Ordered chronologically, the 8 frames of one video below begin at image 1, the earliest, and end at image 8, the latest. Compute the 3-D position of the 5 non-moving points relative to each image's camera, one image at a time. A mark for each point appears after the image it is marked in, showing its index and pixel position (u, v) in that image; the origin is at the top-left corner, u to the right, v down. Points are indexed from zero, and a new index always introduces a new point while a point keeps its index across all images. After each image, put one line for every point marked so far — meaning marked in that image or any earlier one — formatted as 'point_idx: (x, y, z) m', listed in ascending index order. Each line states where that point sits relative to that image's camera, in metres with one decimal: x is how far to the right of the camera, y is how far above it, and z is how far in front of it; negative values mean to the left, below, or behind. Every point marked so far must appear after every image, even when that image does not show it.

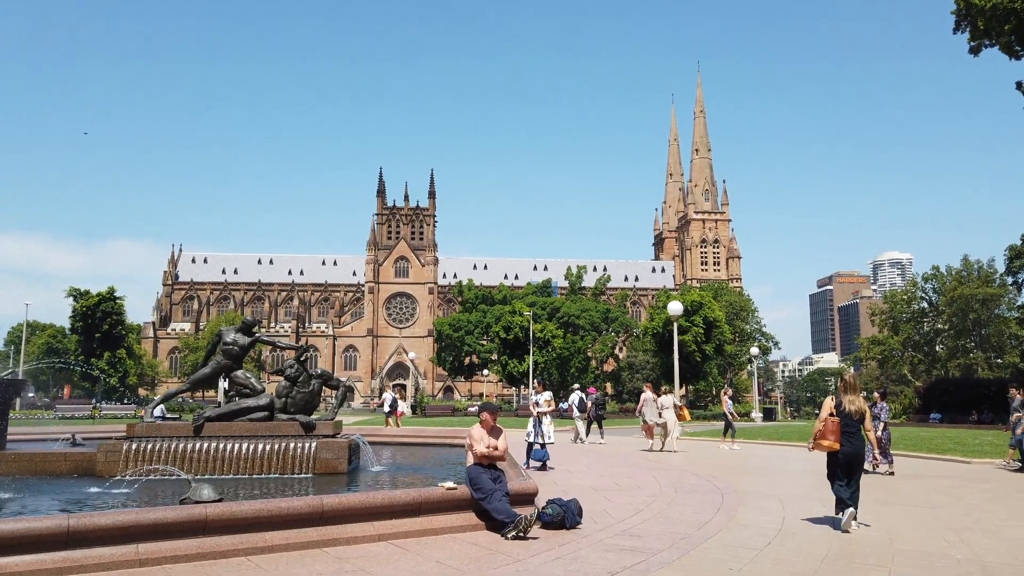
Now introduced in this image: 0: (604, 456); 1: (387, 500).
0: (+2.0, -3.7, +16.4) m
1: (-1.1, -1.9, +6.5) m
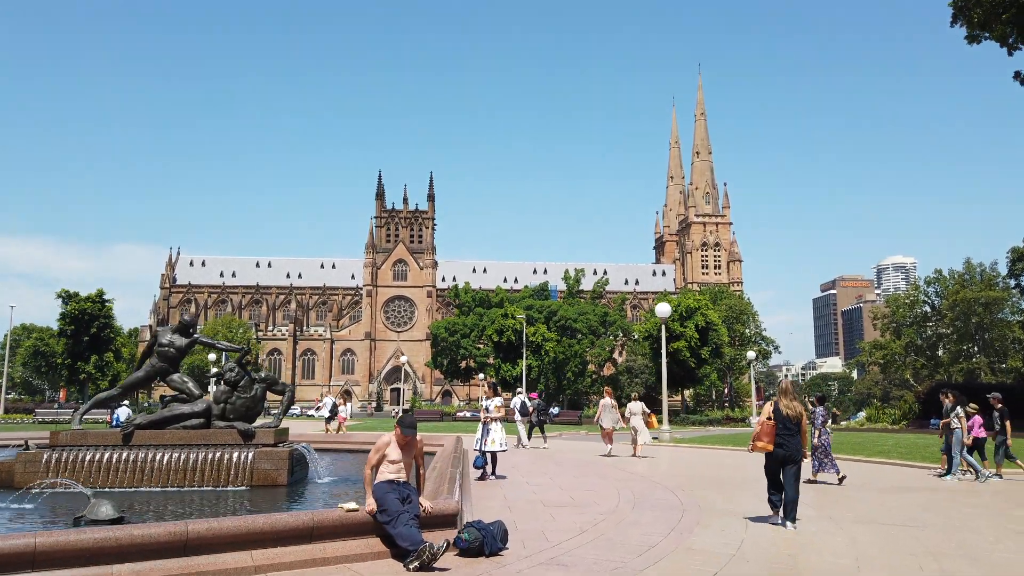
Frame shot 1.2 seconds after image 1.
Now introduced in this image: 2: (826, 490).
0: (+1.3, -3.7, +15.5) m
1: (-1.9, -1.8, +5.6) m
2: (+4.9, -3.2, +11.7) m
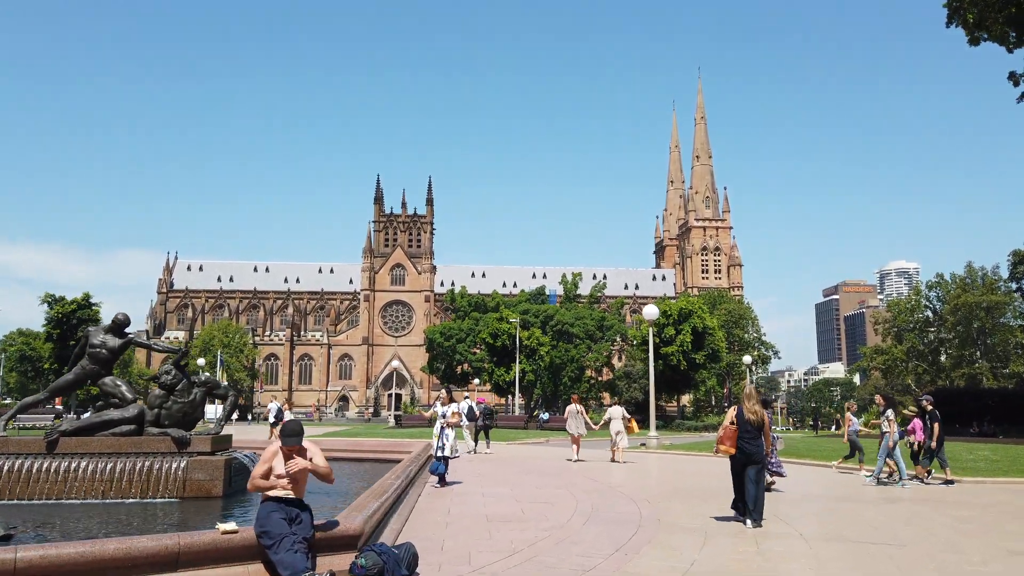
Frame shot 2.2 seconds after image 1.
0: (+0.7, -3.7, +14.7) m
1: (-2.5, -1.7, +4.8) m
2: (+4.2, -3.2, +10.9) m
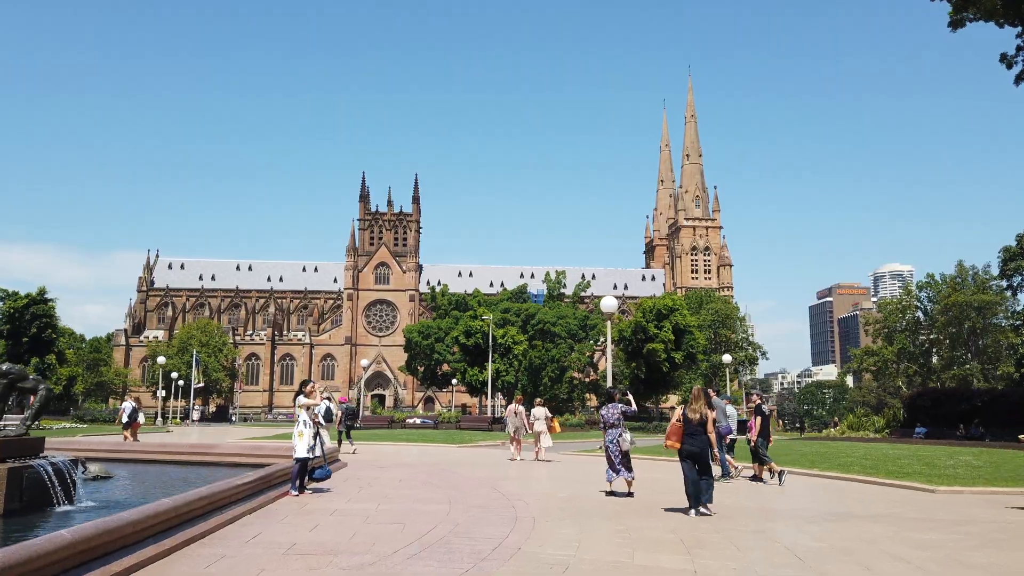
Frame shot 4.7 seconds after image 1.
0: (-1.0, -3.3, +12.6) m
1: (-4.1, -1.3, +2.7) m
2: (+2.6, -2.8, +8.9) m
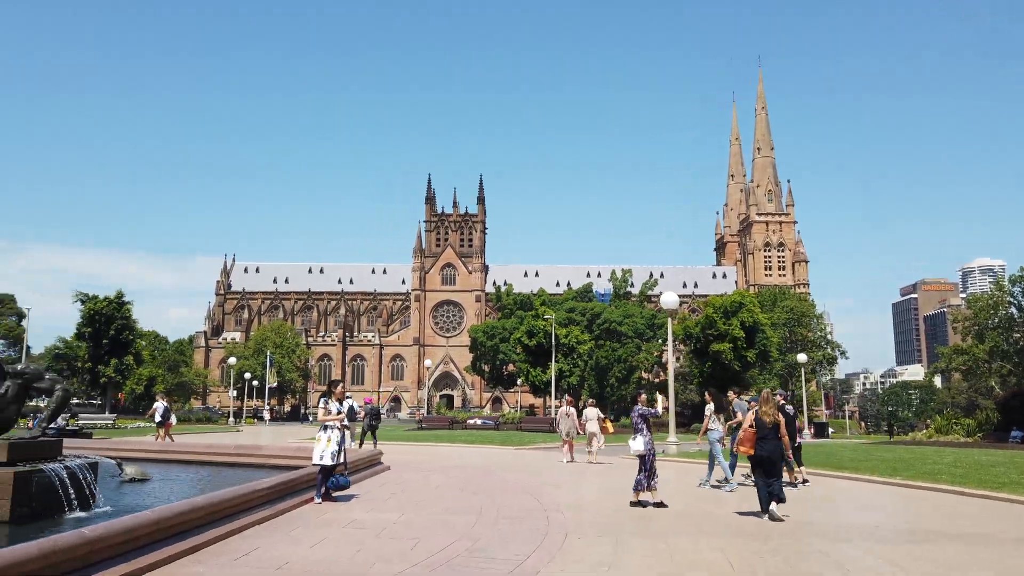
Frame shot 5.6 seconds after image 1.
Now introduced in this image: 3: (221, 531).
0: (-0.3, -3.3, +11.8) m
1: (-4.4, -1.2, +2.3) m
2: (+2.9, -2.7, +7.7) m
3: (-3.0, -2.5, +7.6) m
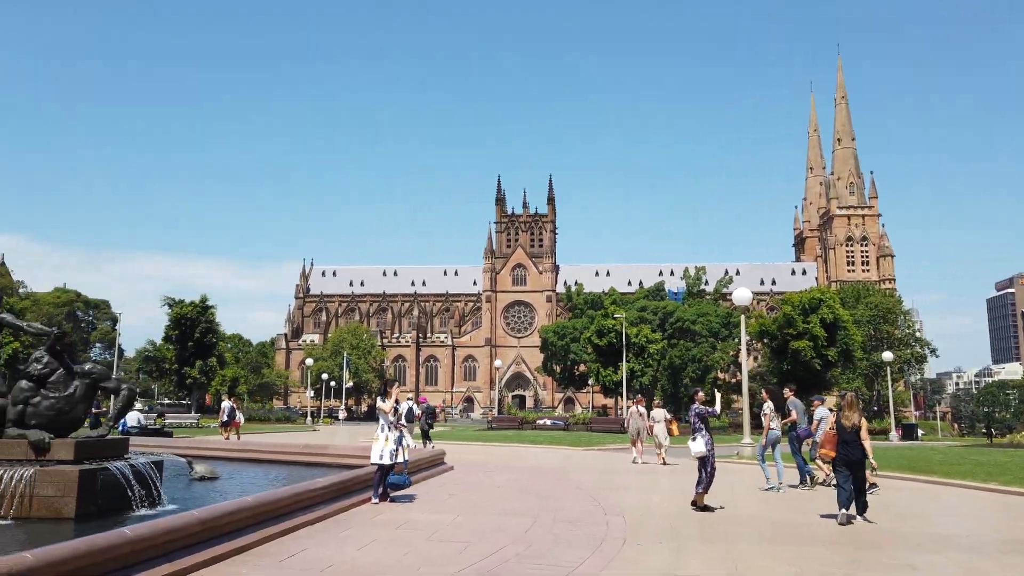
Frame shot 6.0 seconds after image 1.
0: (+0.6, -3.2, +11.5) m
1: (-4.4, -1.3, +2.4) m
2: (+3.4, -2.6, +7.1) m
3: (-2.4, -2.5, +7.6) m
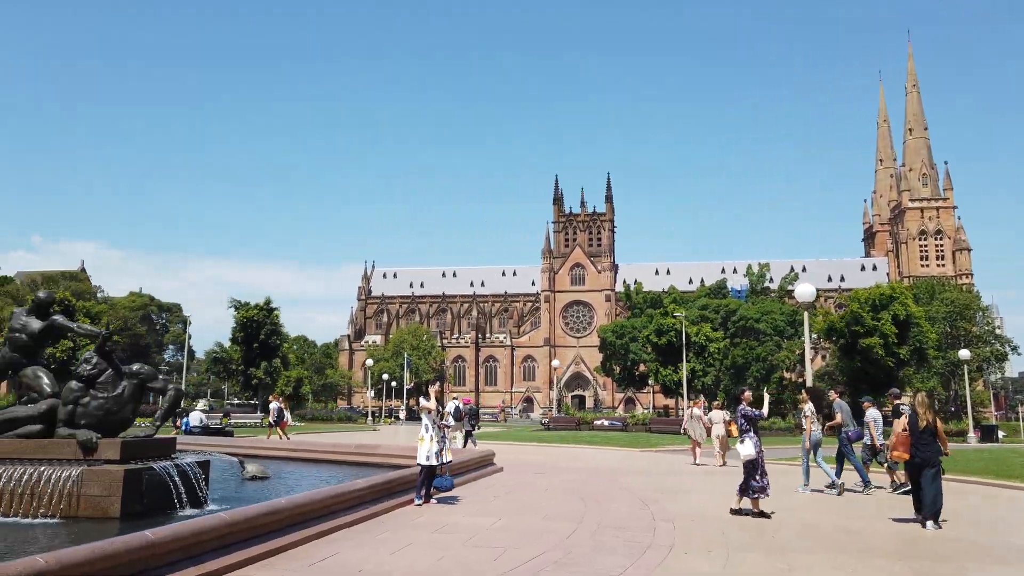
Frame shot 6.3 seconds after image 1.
0: (+1.3, -3.2, +11.1) m
1: (-4.4, -1.3, +2.4) m
2: (+3.8, -2.5, +6.5) m
3: (-2.0, -2.4, +7.4) m
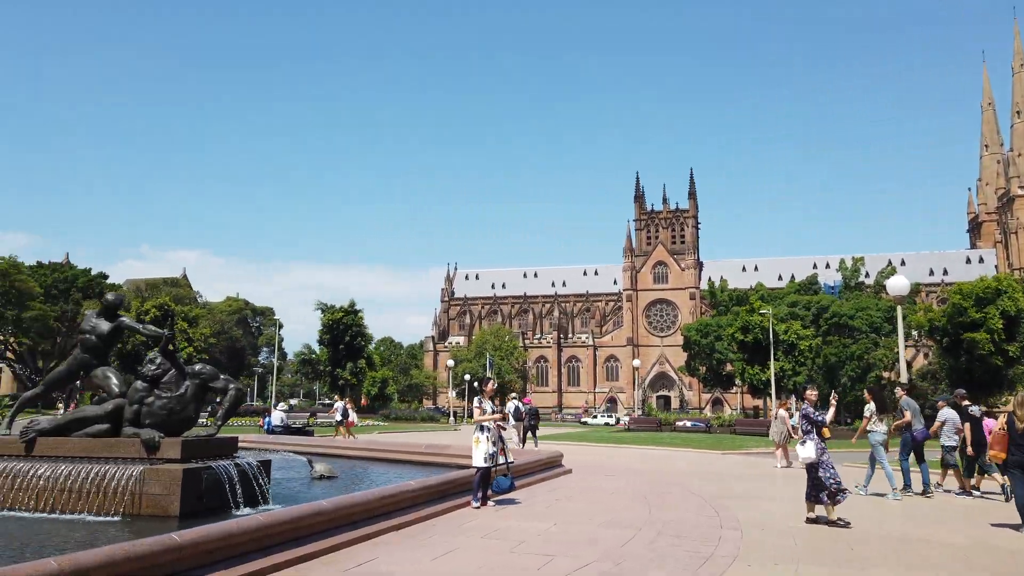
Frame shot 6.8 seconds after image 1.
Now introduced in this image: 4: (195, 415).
0: (+2.2, -3.1, +10.5) m
1: (-4.4, -1.3, +2.6) m
2: (+4.2, -2.4, +5.7) m
3: (-1.5, -2.4, +7.3) m
4: (-4.1, -1.6, +9.5) m
